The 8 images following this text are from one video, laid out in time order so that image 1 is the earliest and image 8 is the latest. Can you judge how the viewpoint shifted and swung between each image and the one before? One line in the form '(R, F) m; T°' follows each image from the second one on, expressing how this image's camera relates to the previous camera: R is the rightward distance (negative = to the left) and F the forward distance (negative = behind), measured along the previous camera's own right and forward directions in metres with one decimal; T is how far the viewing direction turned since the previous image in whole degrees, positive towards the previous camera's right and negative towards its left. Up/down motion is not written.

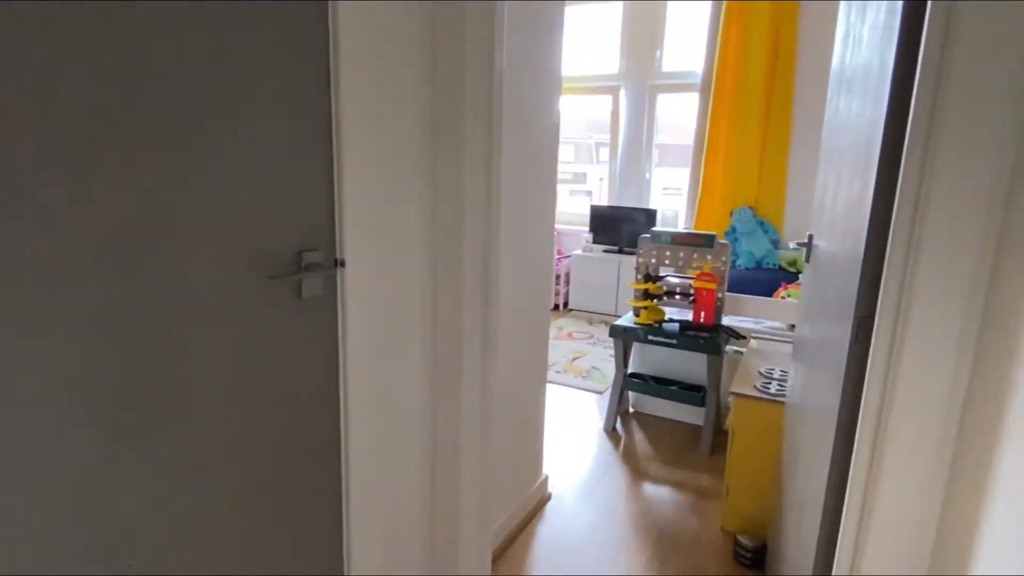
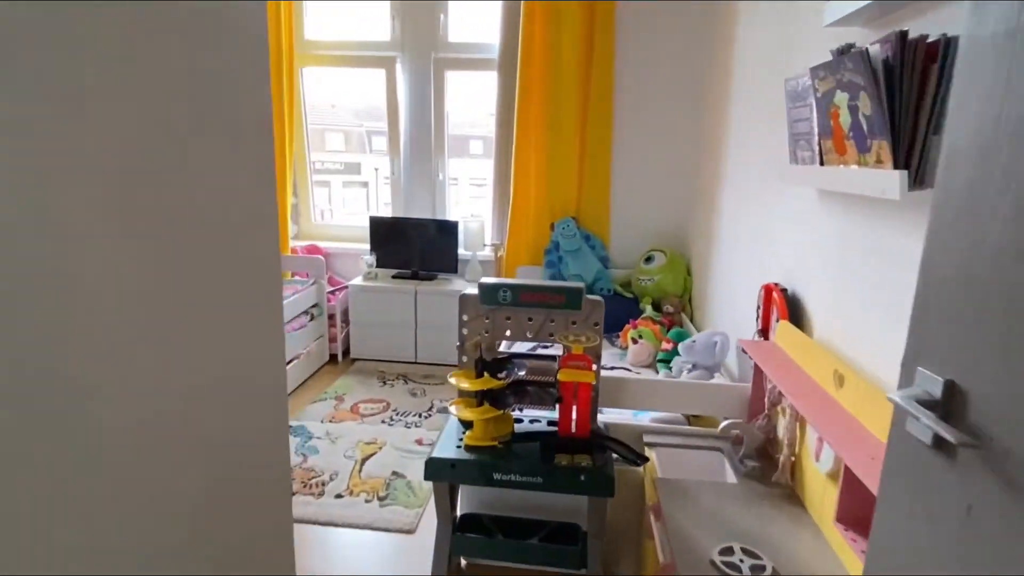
(+0.2, +1.3) m; +21°
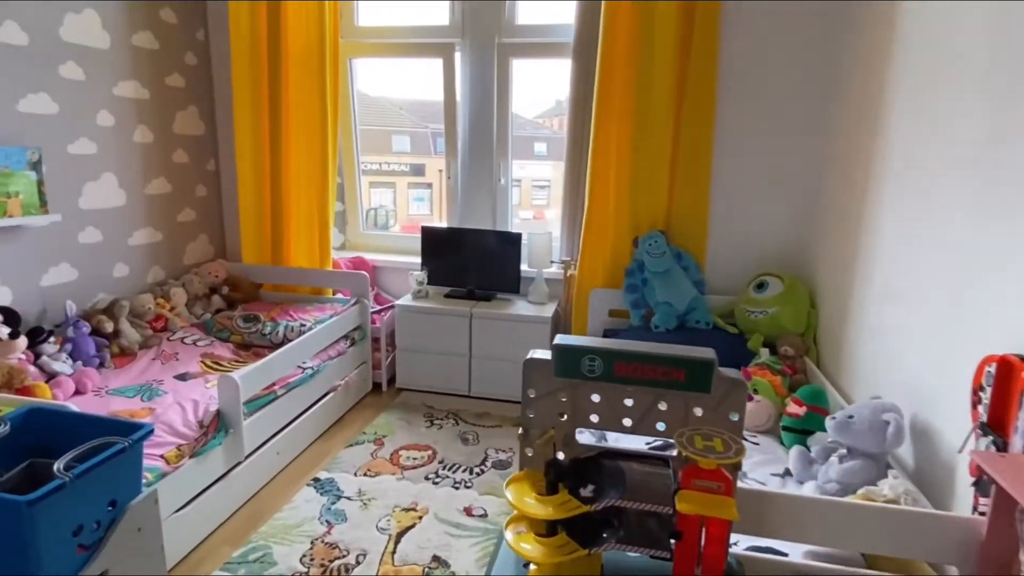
(-0.1, +0.6) m; -6°
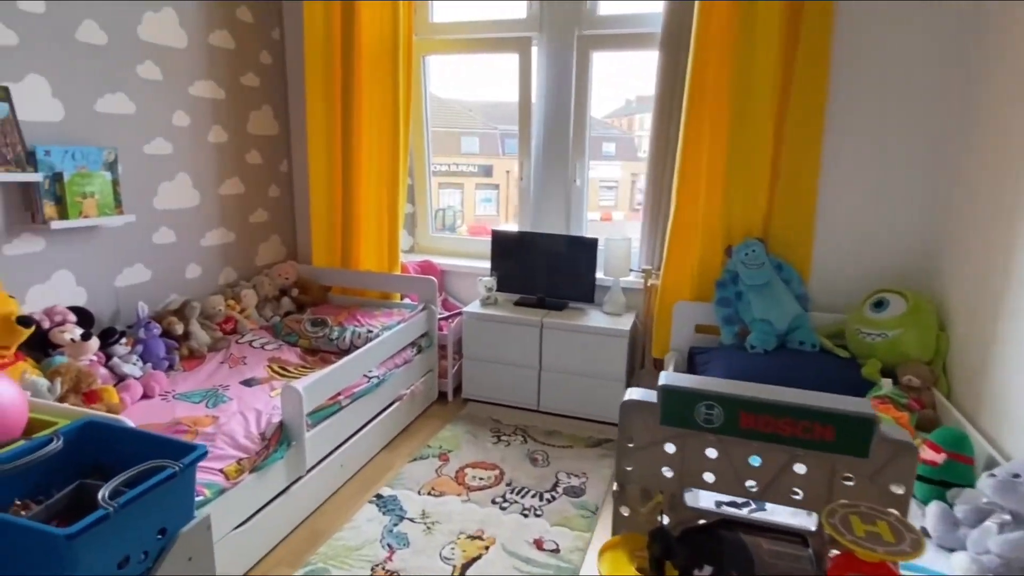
(-0.1, +0.2) m; -6°
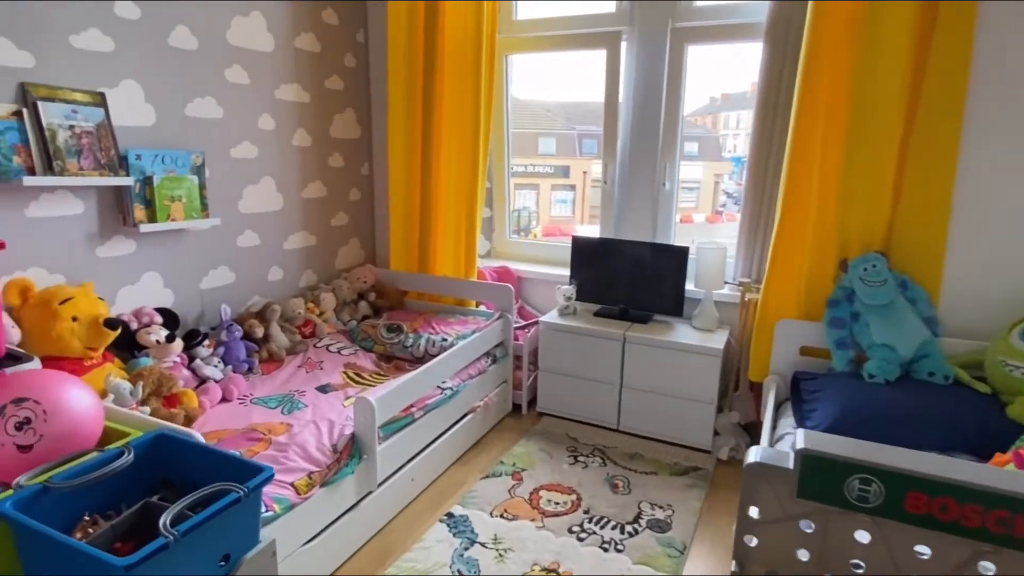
(0.0, +0.1) m; -7°
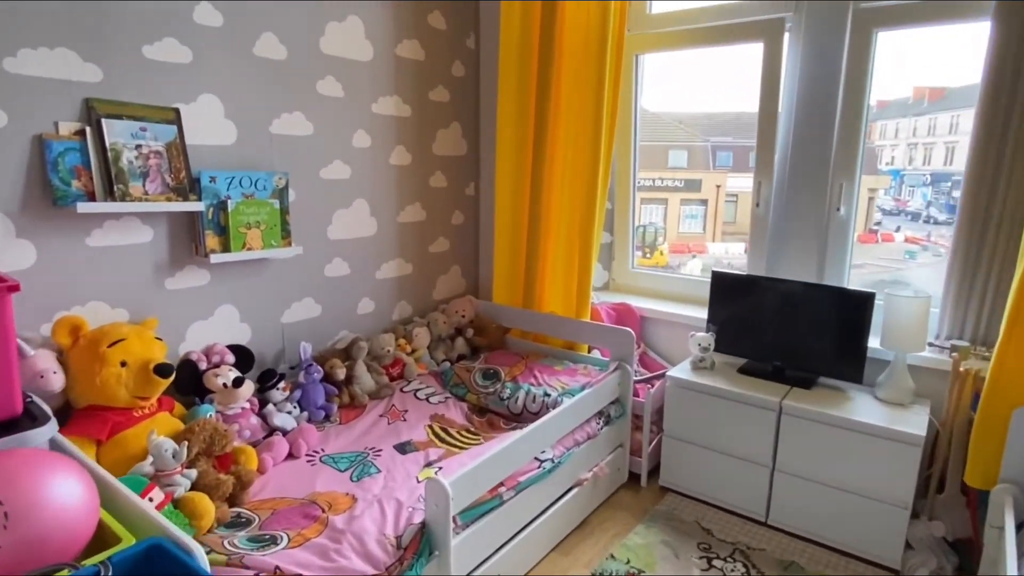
(0.0, +0.5) m; -12°
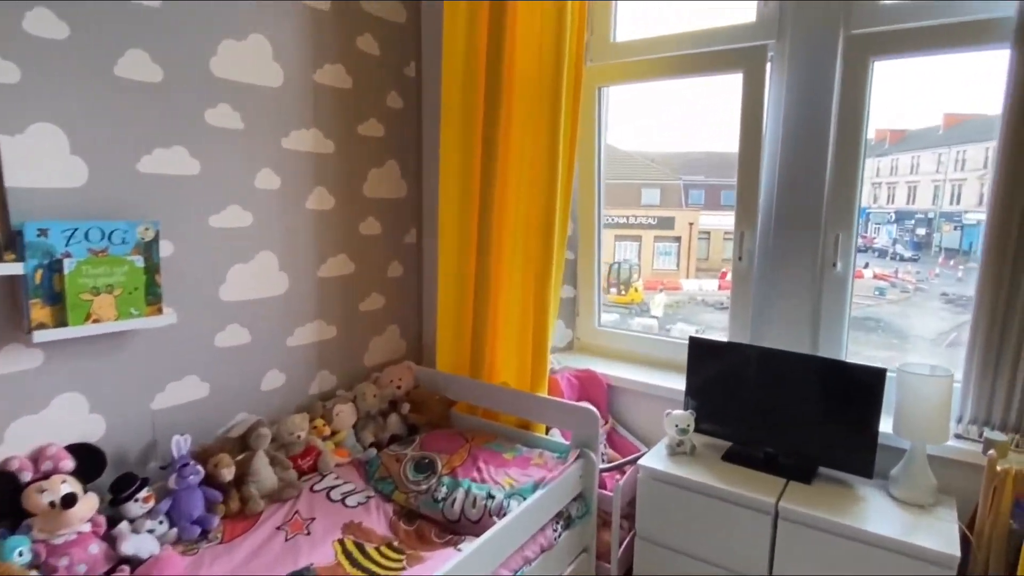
(+0.1, +0.4) m; +2°
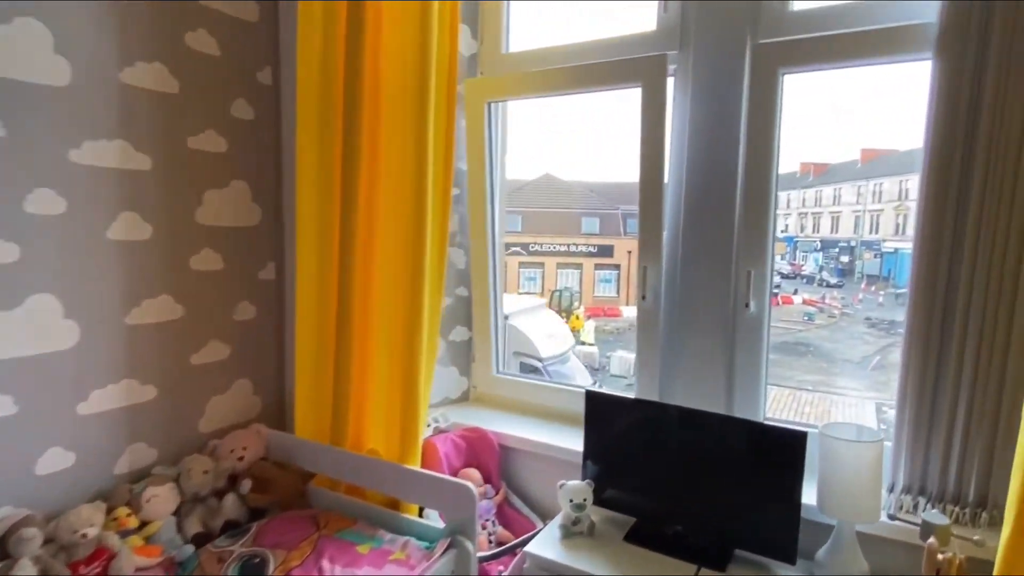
(+0.3, +0.3) m; +5°
